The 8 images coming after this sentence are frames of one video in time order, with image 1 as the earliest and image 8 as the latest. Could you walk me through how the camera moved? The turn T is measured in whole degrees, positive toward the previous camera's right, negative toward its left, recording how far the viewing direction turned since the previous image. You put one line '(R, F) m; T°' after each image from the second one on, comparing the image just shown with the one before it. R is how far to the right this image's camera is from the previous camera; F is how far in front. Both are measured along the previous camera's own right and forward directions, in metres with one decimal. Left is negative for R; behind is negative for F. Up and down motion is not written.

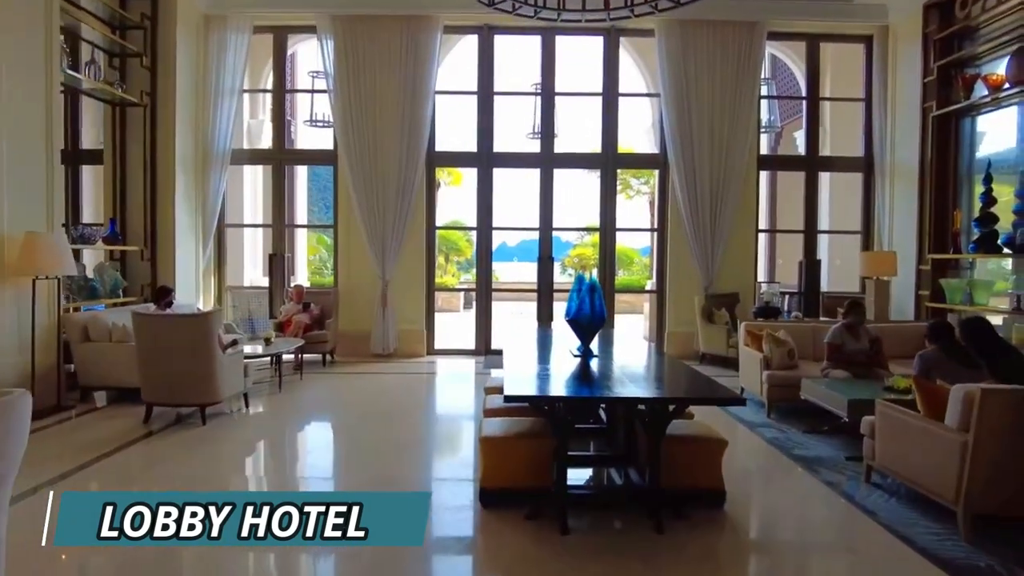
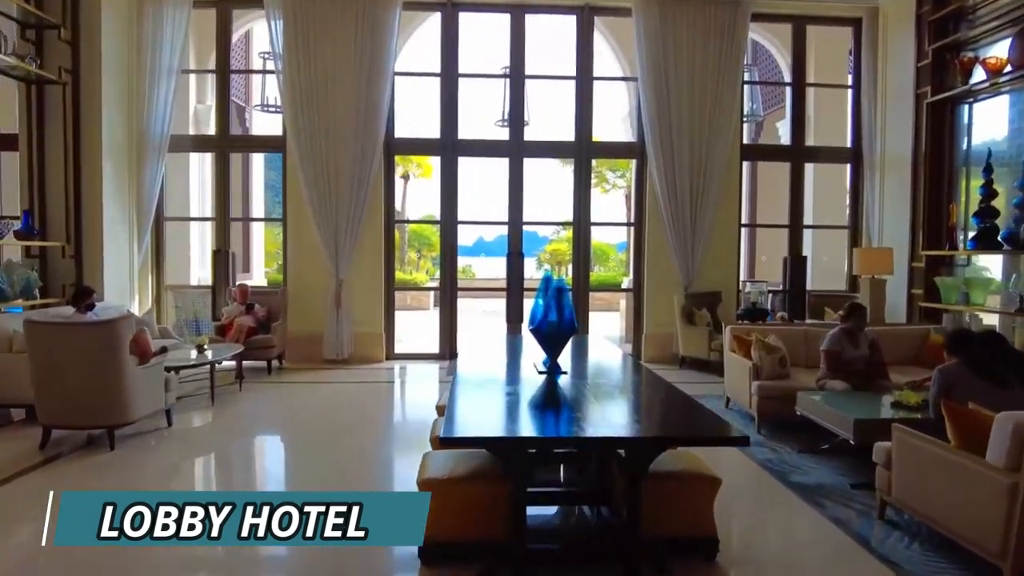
(+0.1, +0.6) m; +2°
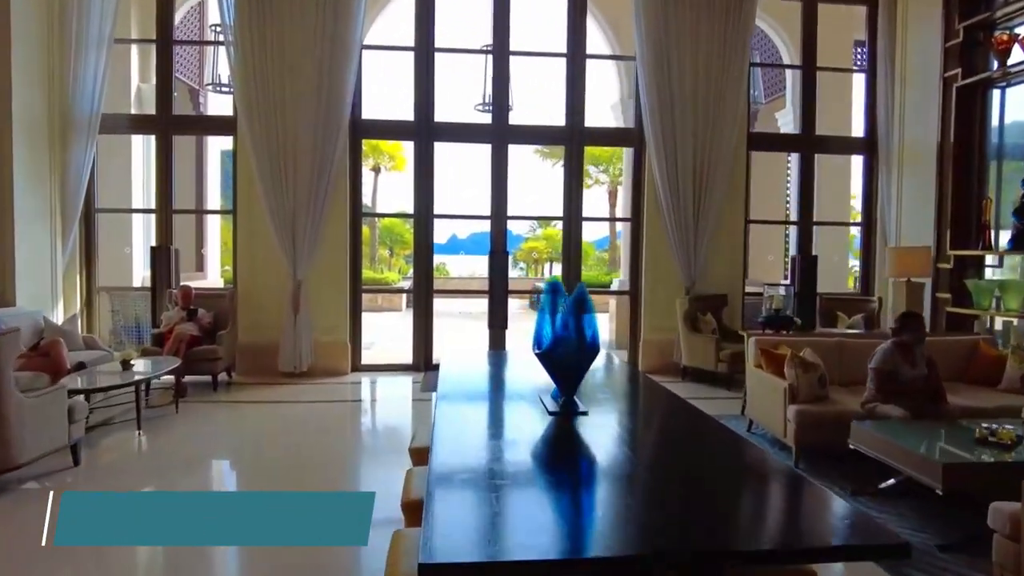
(-0.1, +0.8) m; +2°
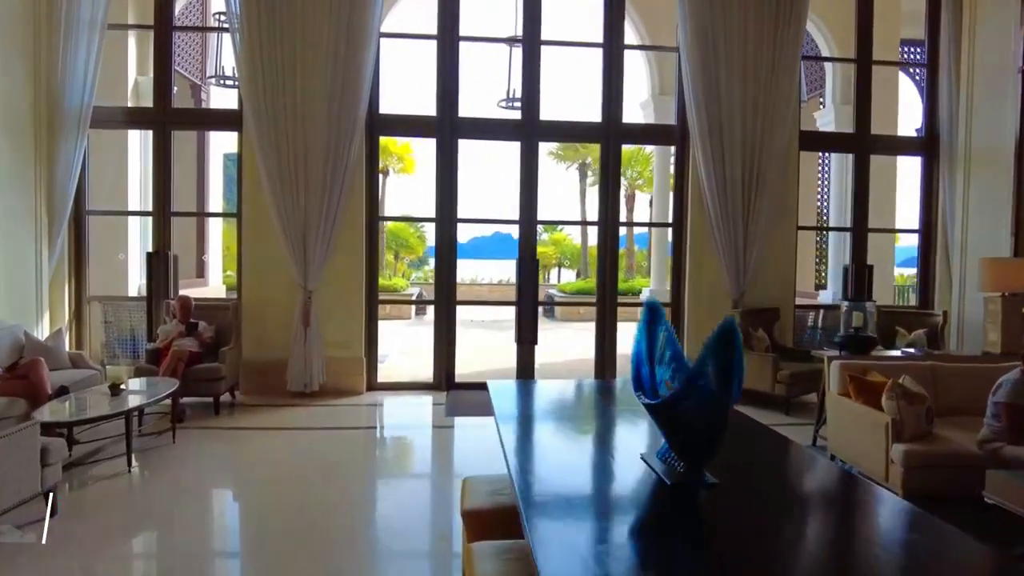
(-0.3, +0.6) m; 0°
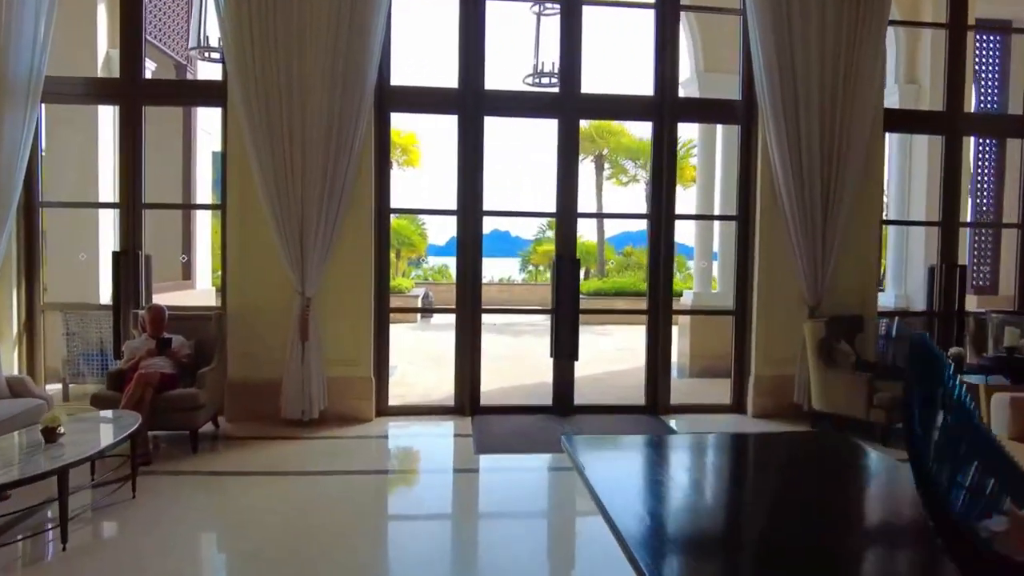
(-0.3, +1.0) m; 0°
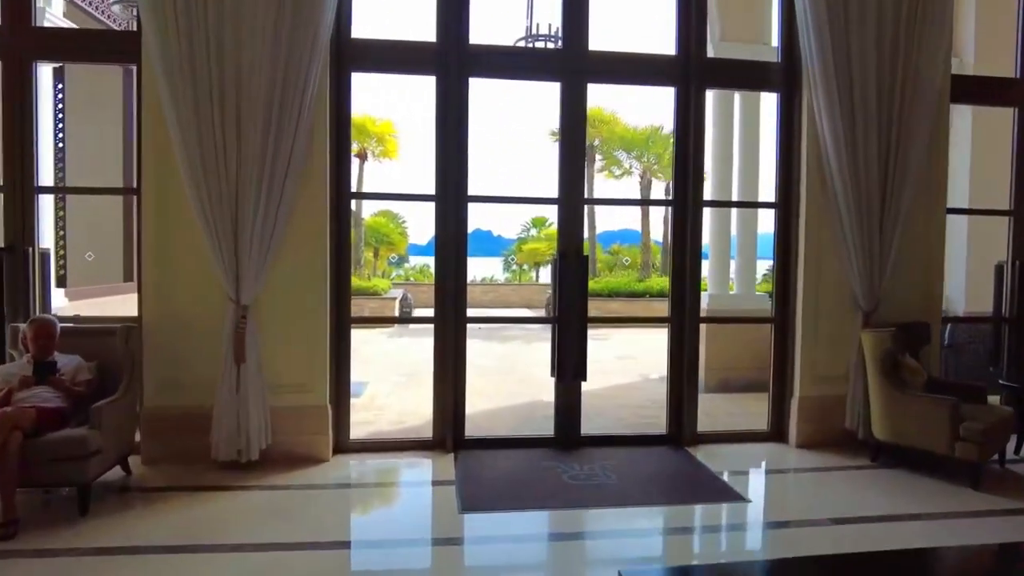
(-0.1, +1.0) m; +1°
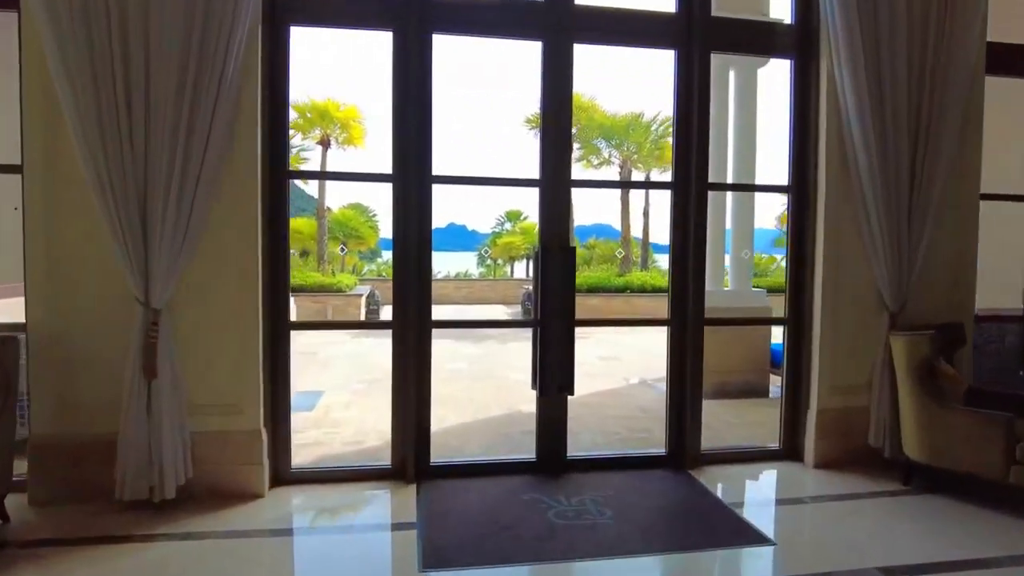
(0.0, +0.6) m; +2°
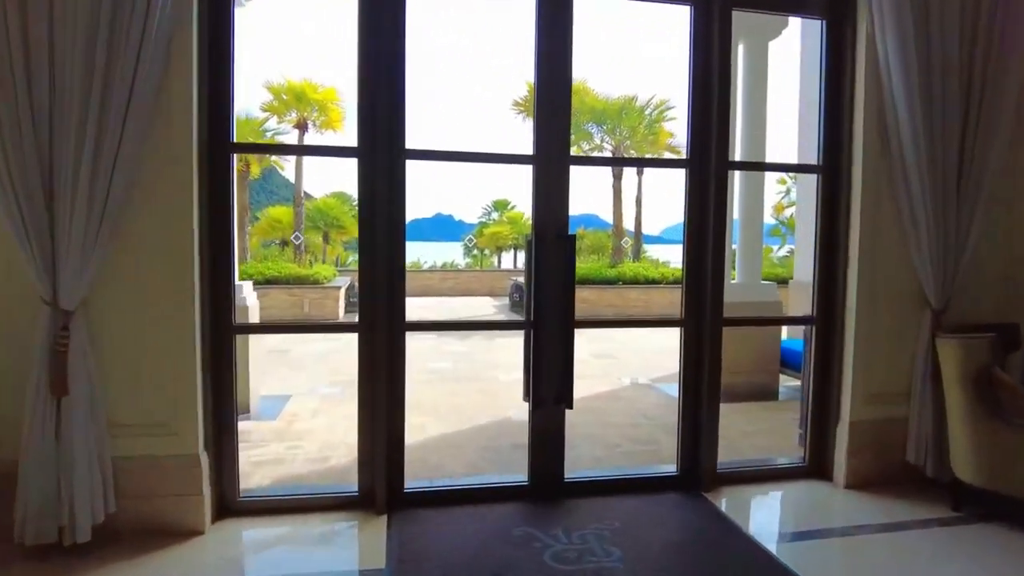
(0.0, +0.5) m; +1°
